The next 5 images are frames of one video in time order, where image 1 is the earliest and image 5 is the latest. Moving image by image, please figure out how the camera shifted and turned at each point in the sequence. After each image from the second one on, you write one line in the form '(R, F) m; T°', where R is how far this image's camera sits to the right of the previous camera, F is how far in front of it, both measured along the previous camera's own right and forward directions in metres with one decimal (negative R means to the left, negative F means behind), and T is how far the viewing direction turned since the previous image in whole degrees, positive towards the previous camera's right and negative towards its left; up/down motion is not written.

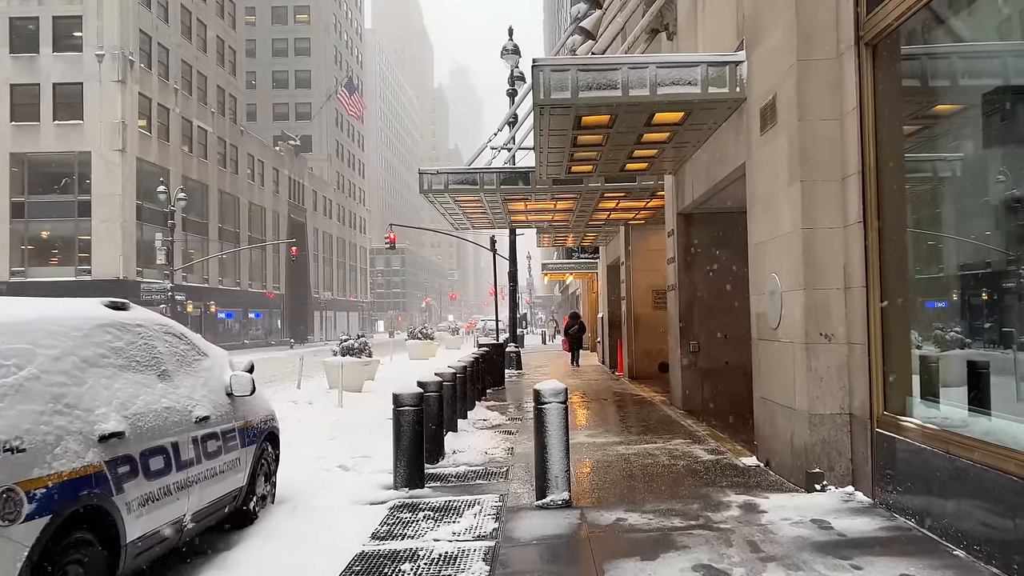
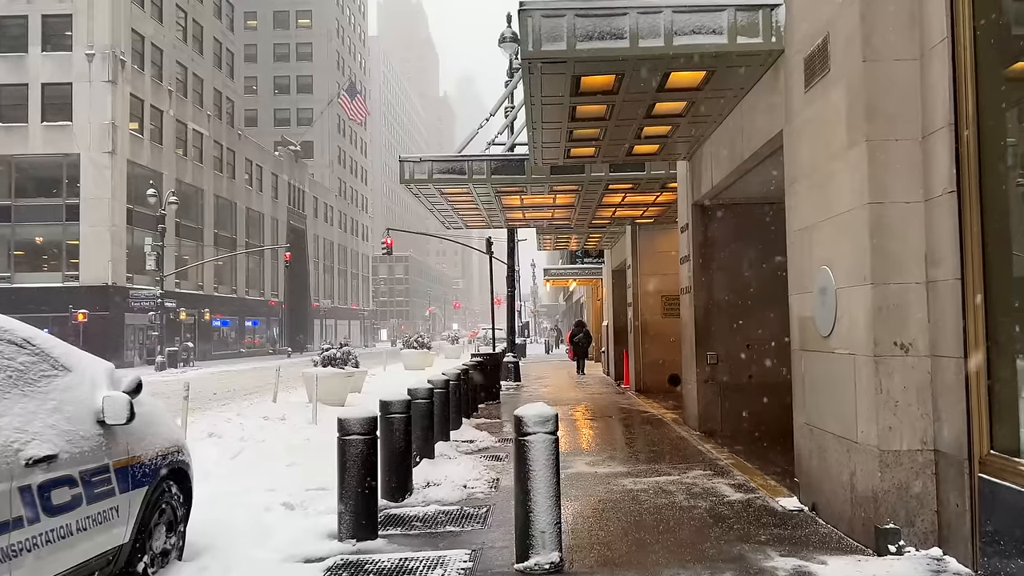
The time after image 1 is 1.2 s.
(+0.2, +1.7) m; 0°
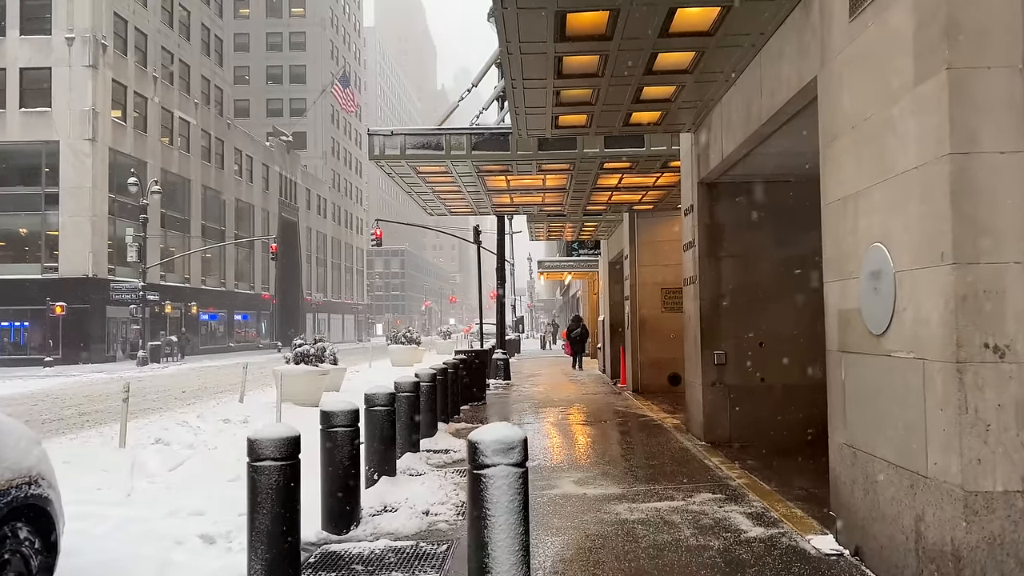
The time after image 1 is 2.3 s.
(+0.3, +1.4) m; 0°
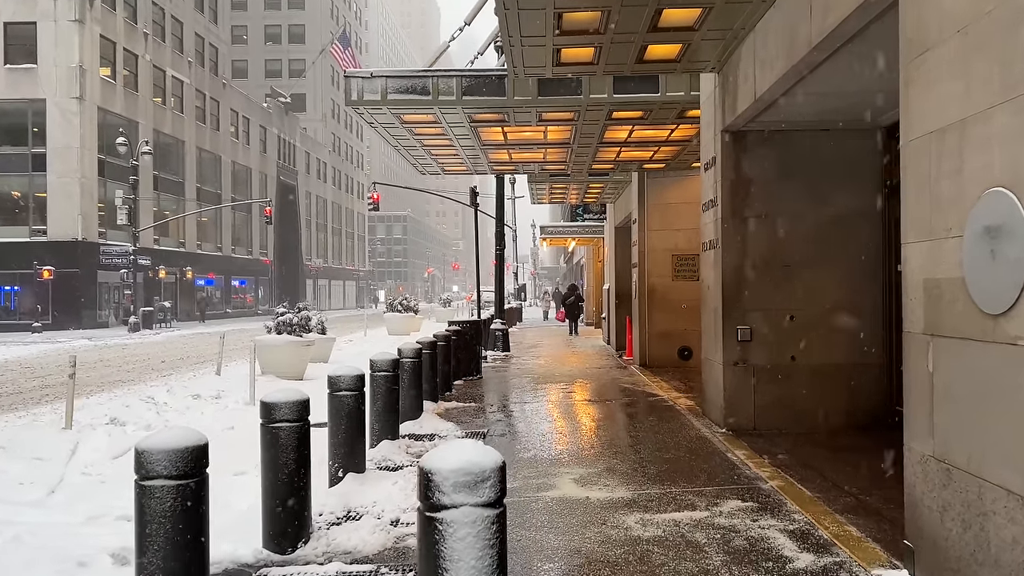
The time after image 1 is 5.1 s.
(+0.1, +1.3) m; 0°
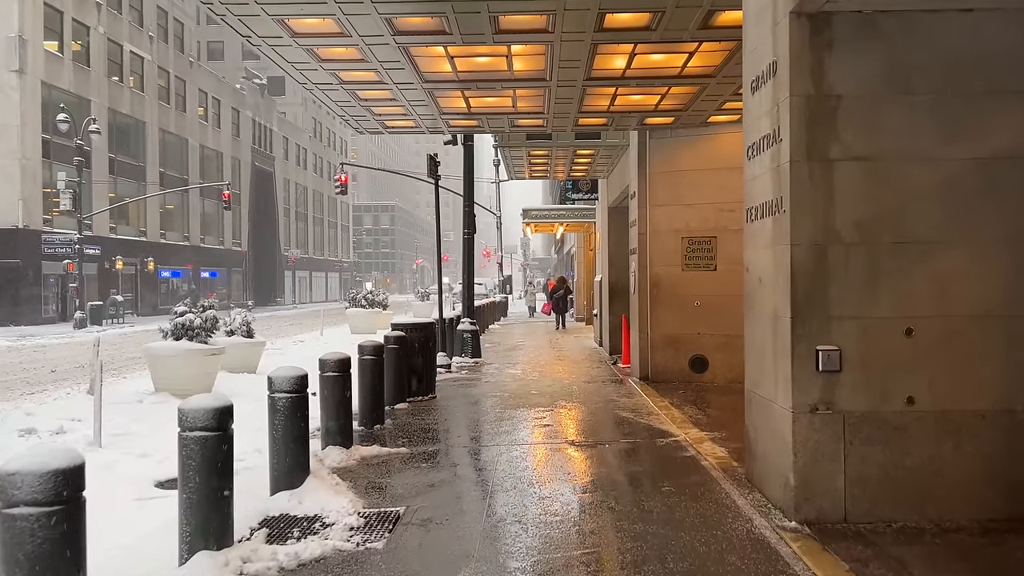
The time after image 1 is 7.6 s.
(+0.5, +3.6) m; +1°
